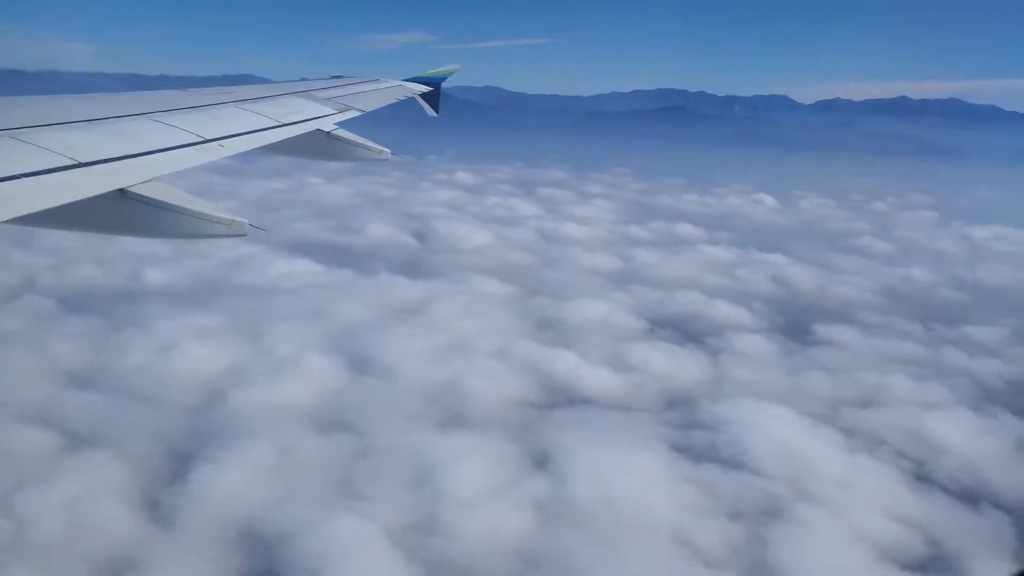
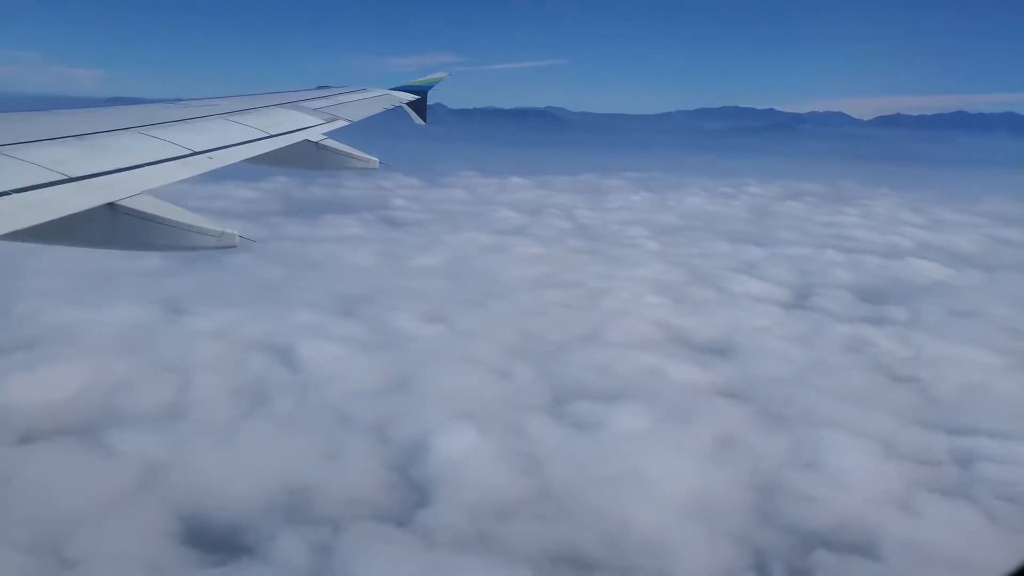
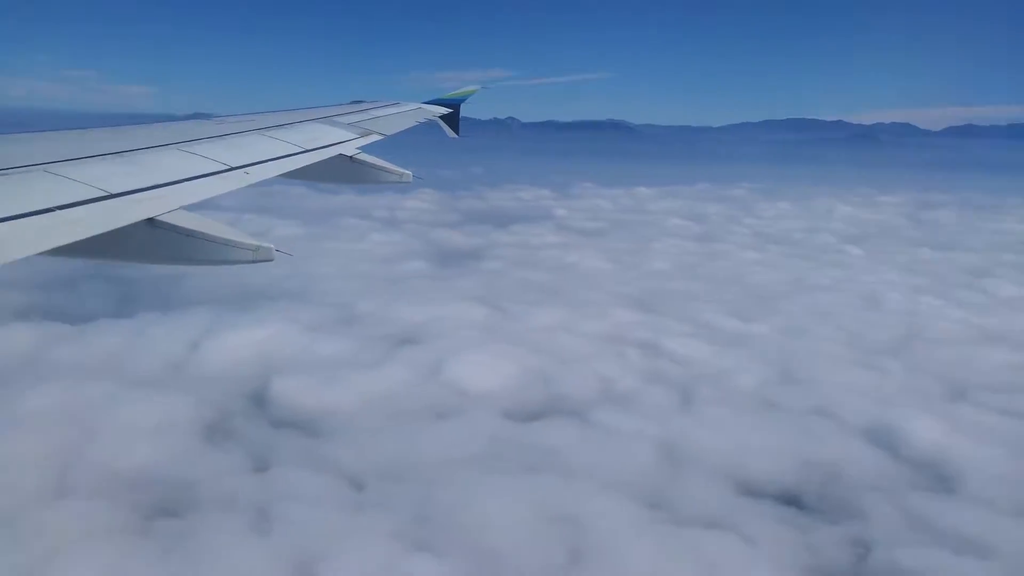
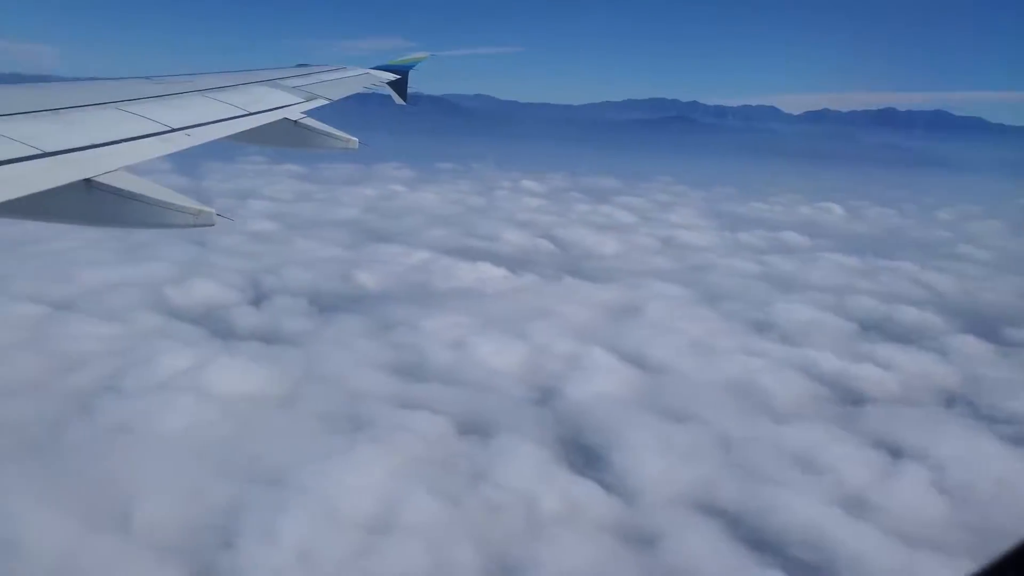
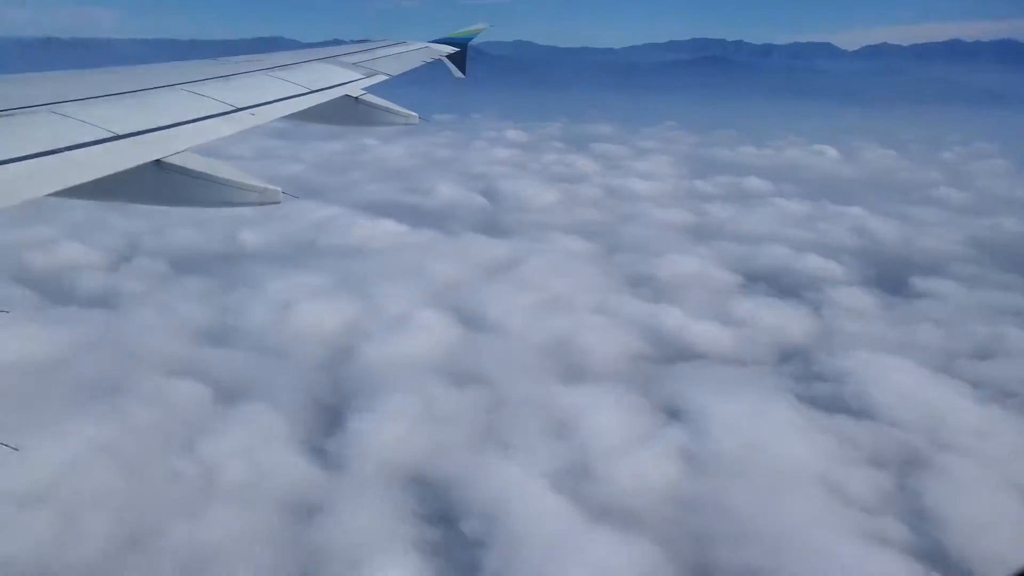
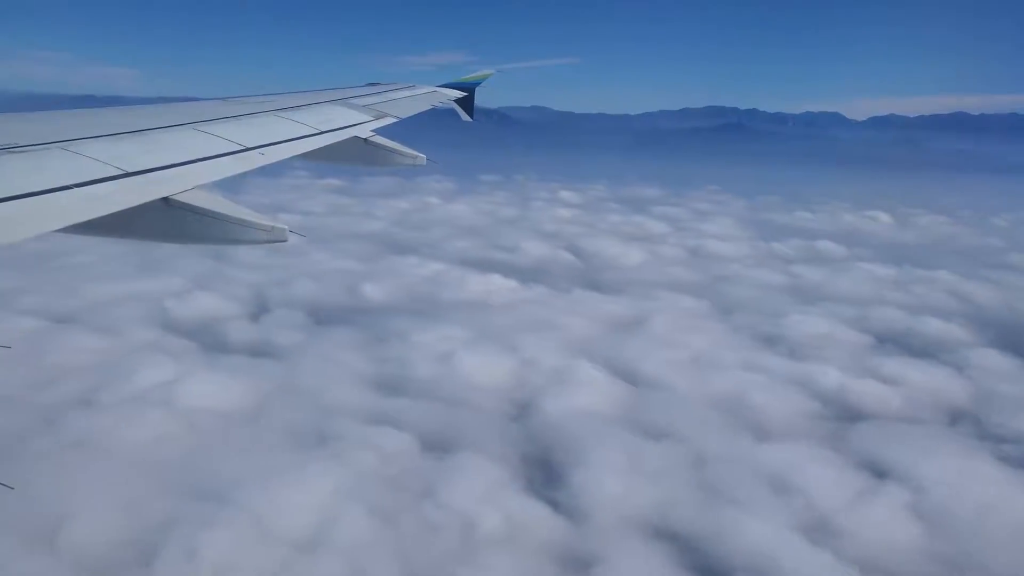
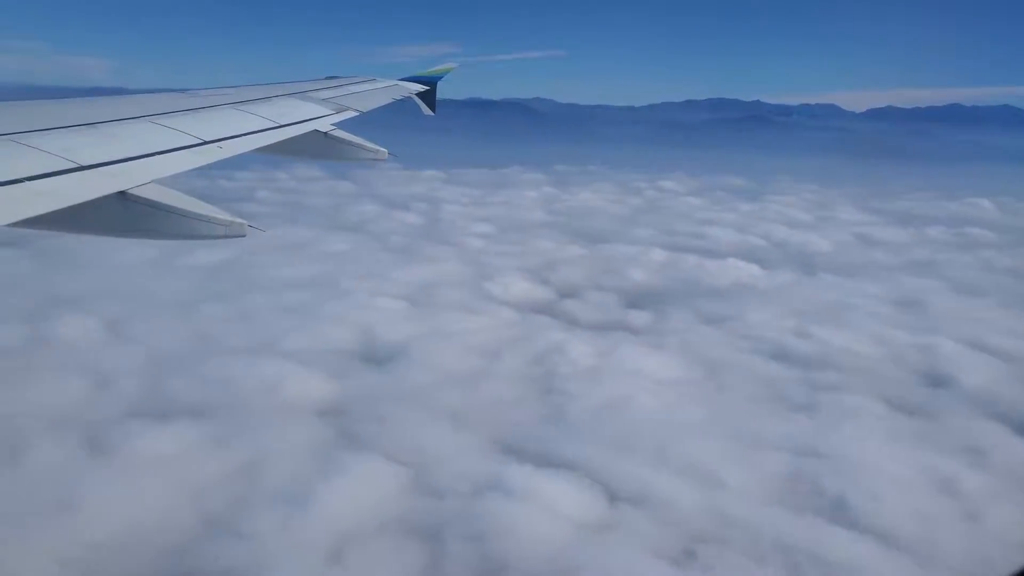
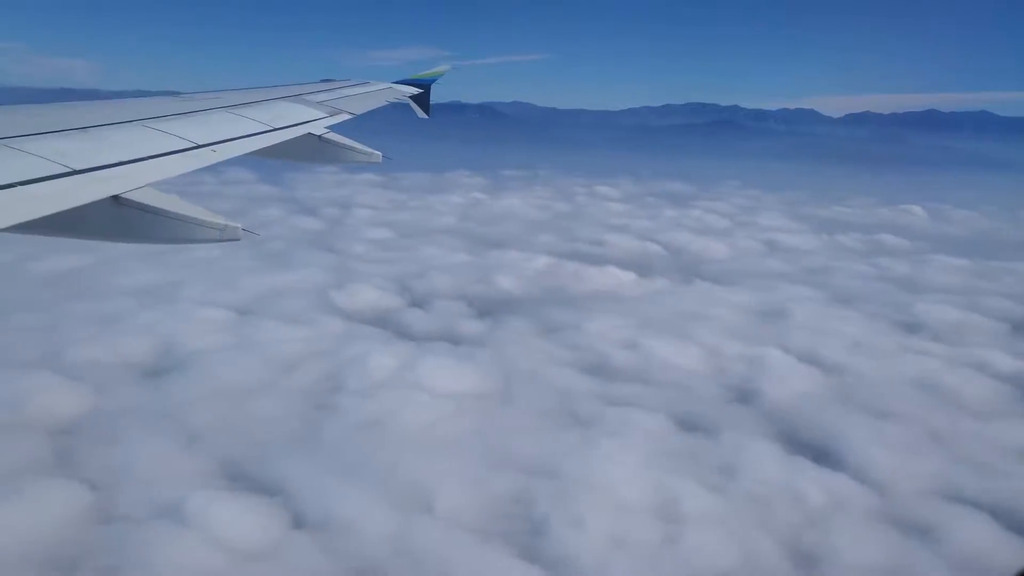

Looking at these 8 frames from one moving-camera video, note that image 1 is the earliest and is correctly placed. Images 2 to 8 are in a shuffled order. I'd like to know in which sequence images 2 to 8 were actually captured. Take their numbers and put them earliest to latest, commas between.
5, 6, 4, 8, 7, 2, 3
